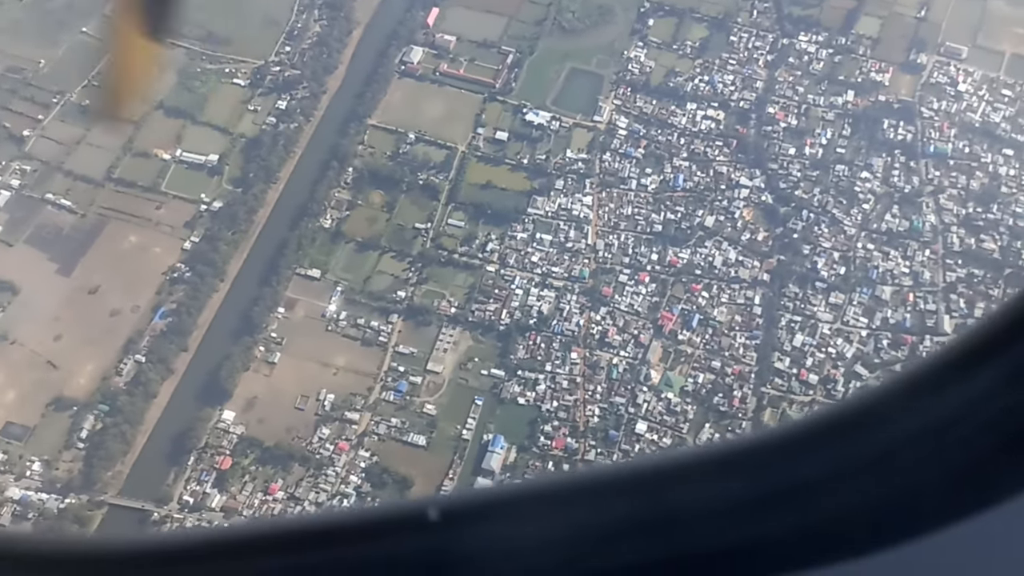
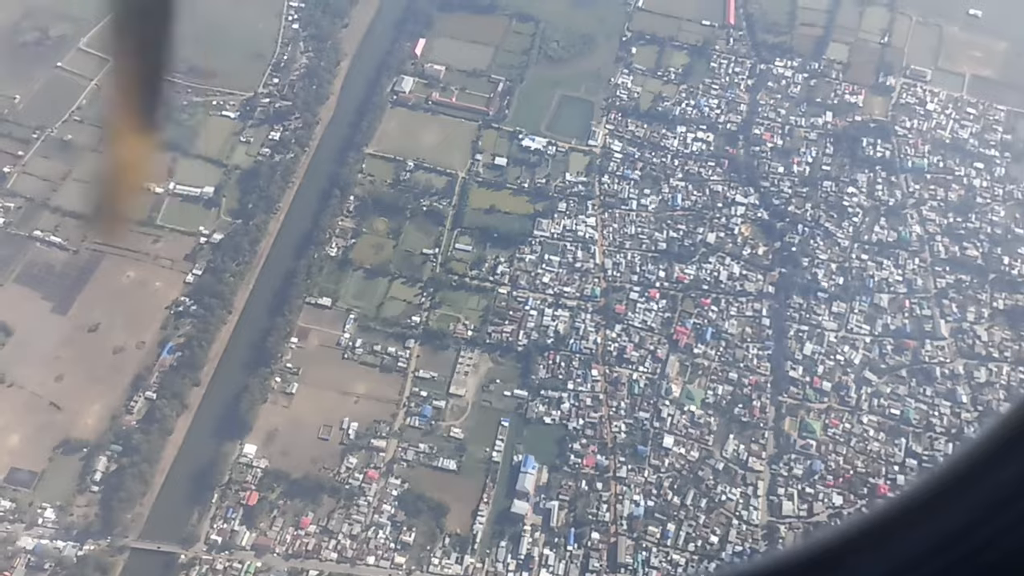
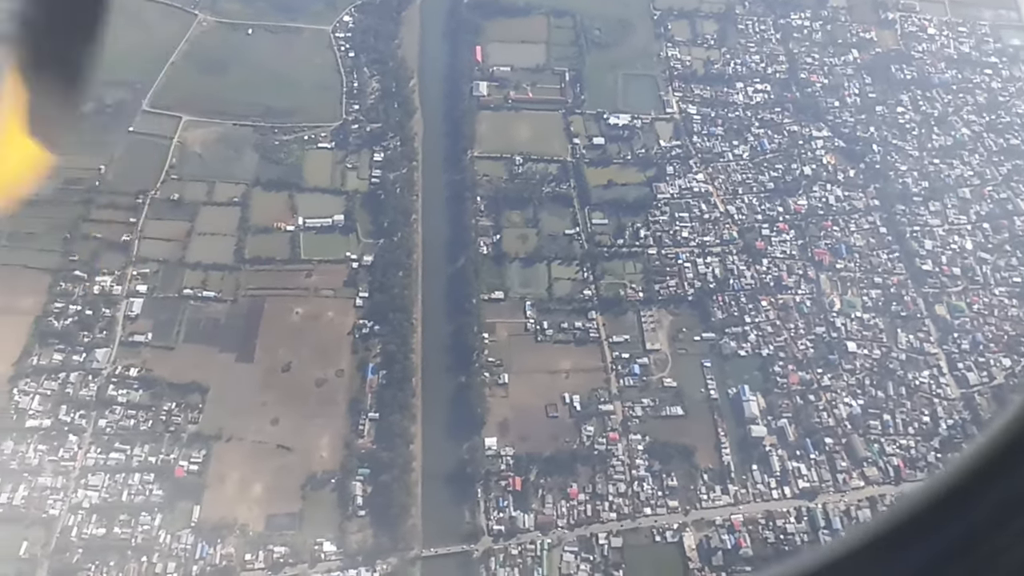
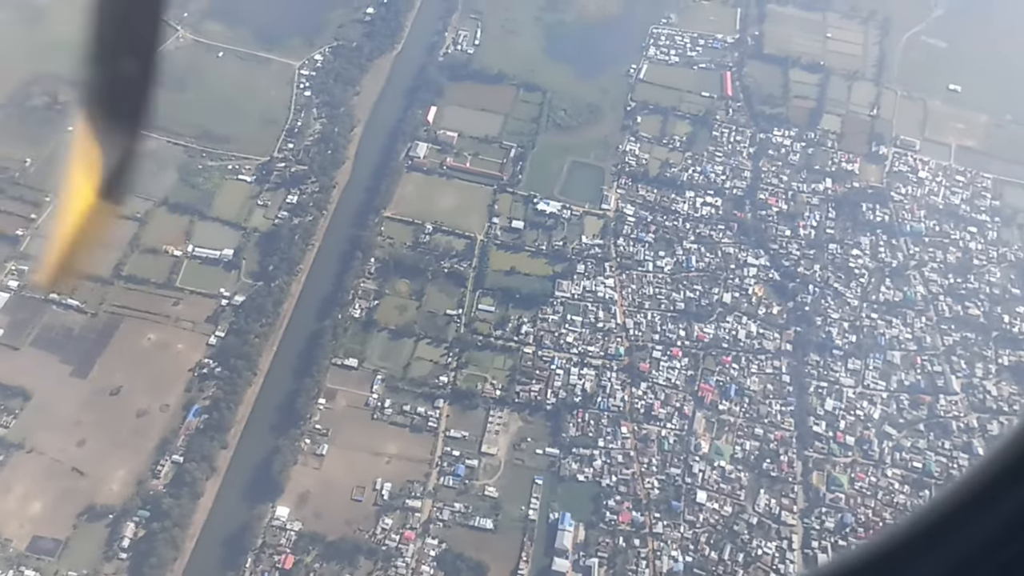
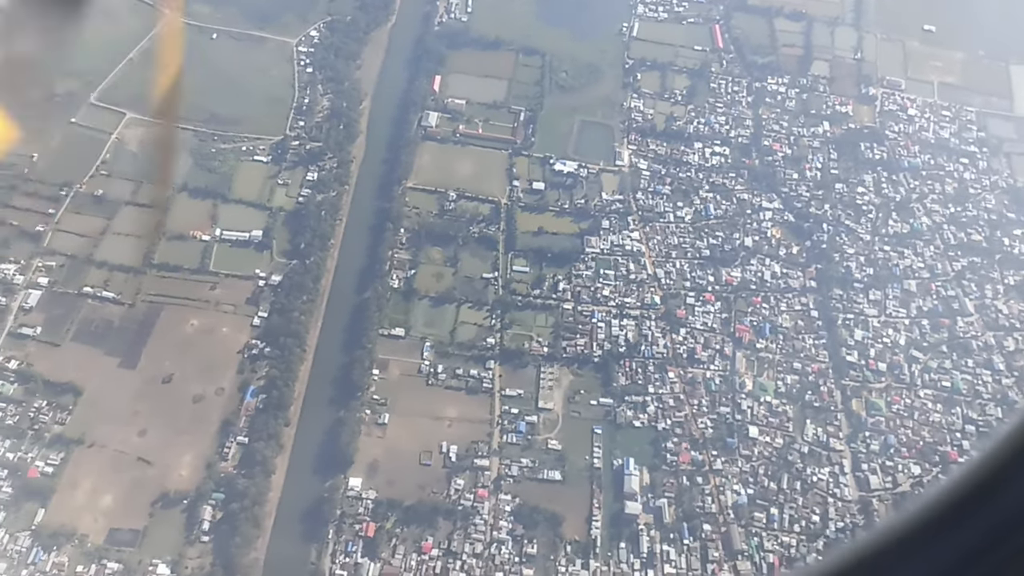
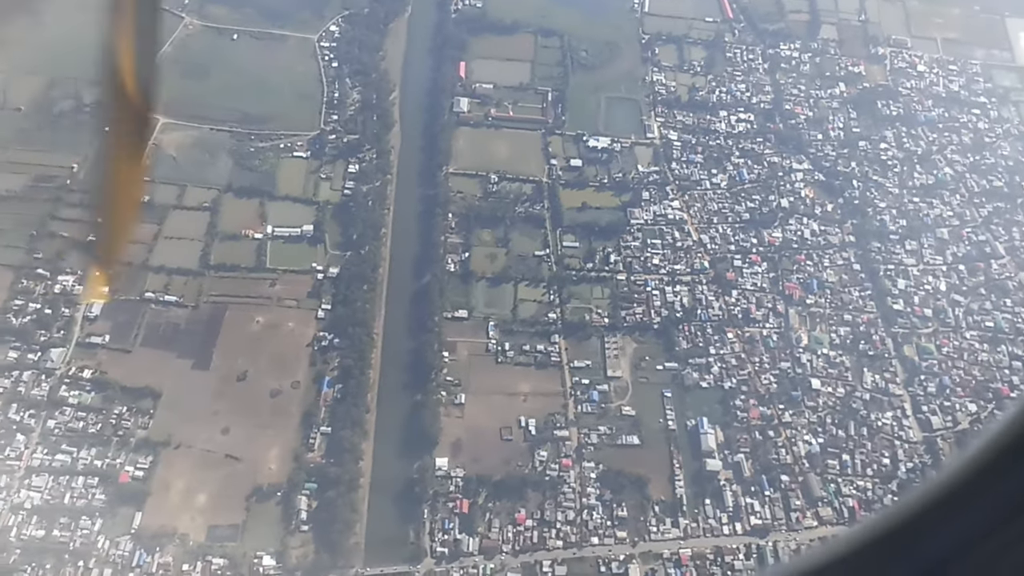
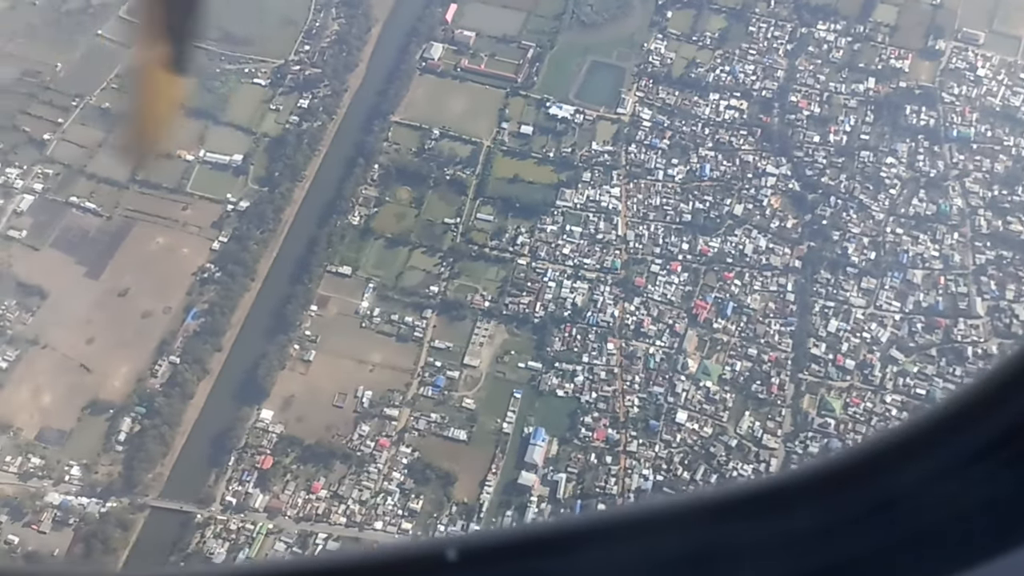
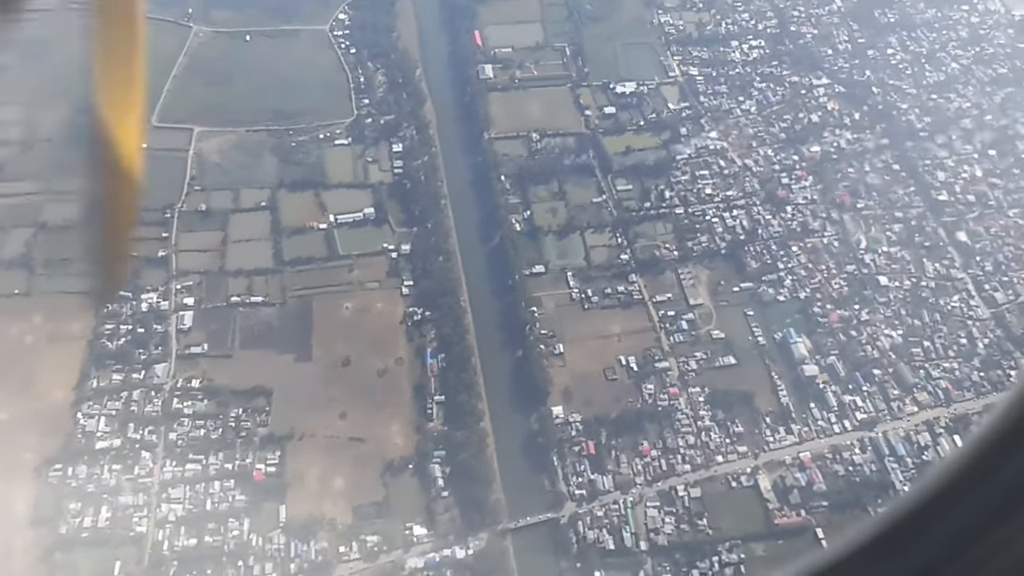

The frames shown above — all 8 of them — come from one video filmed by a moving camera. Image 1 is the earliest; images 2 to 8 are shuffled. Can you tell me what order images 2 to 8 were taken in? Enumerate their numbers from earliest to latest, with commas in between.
7, 2, 4, 5, 6, 3, 8
